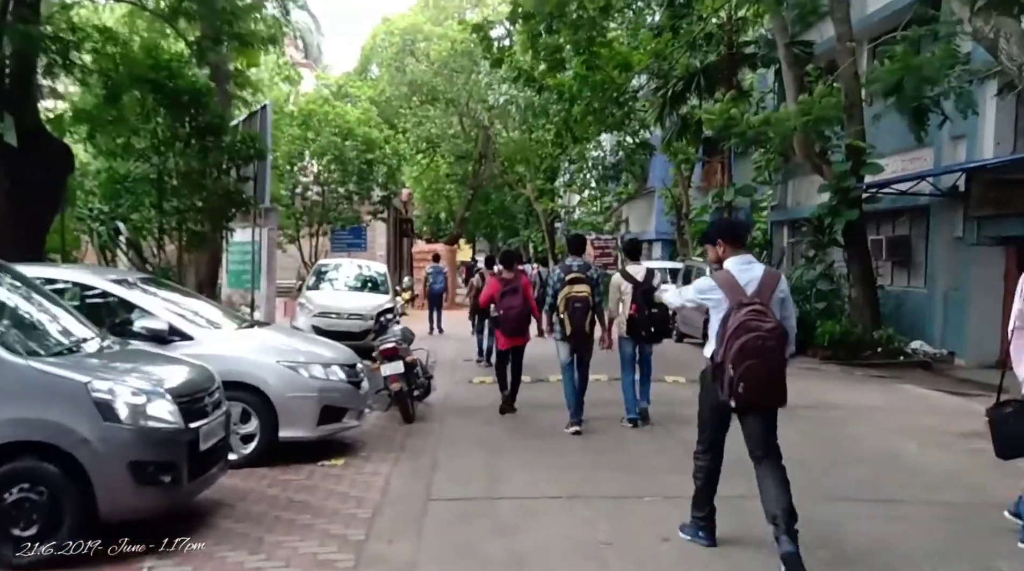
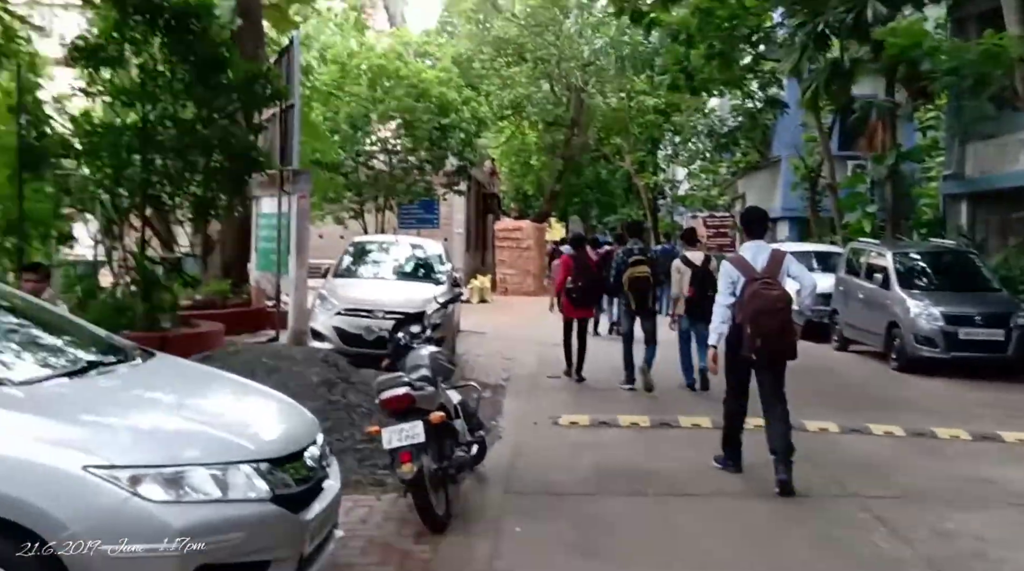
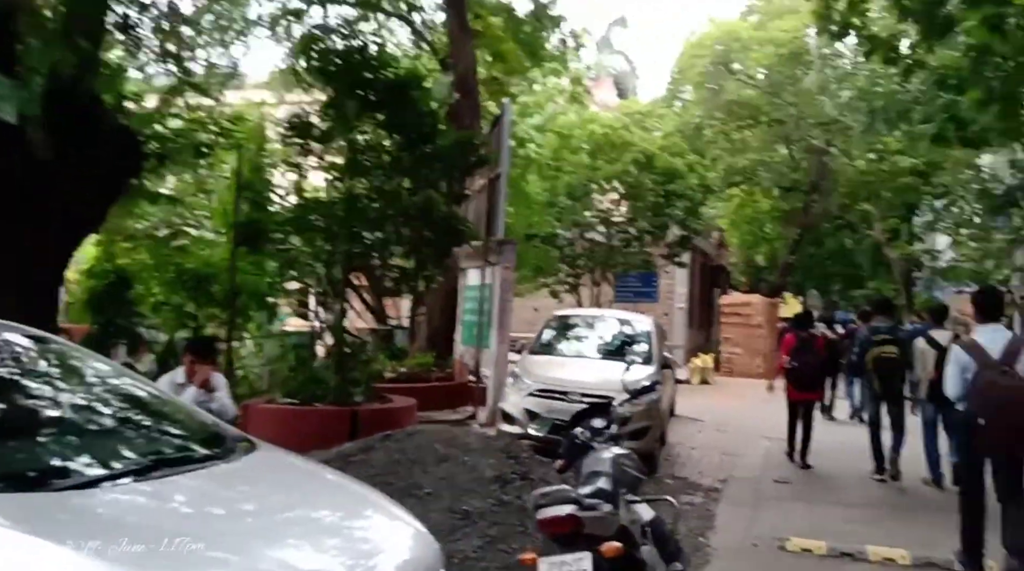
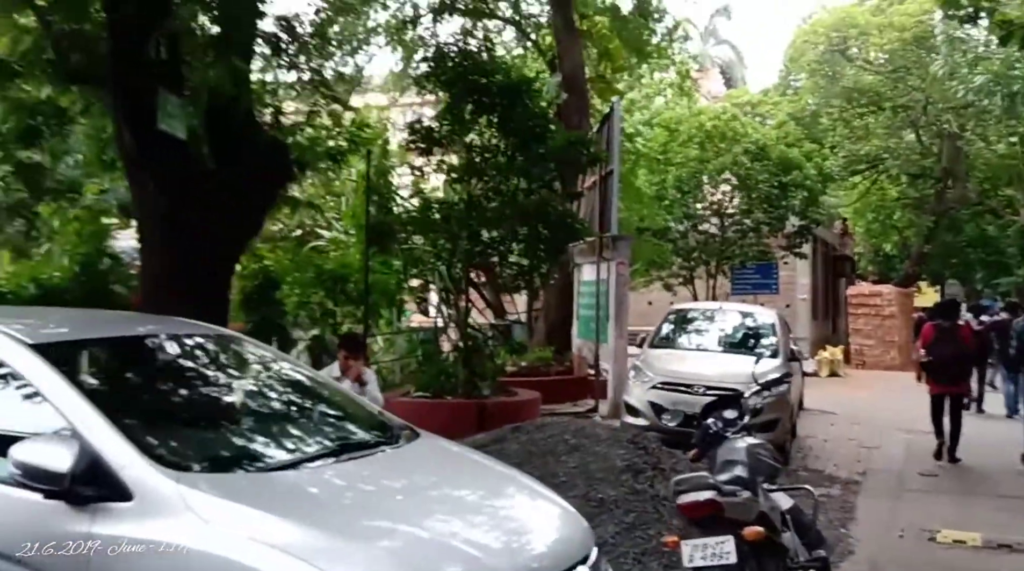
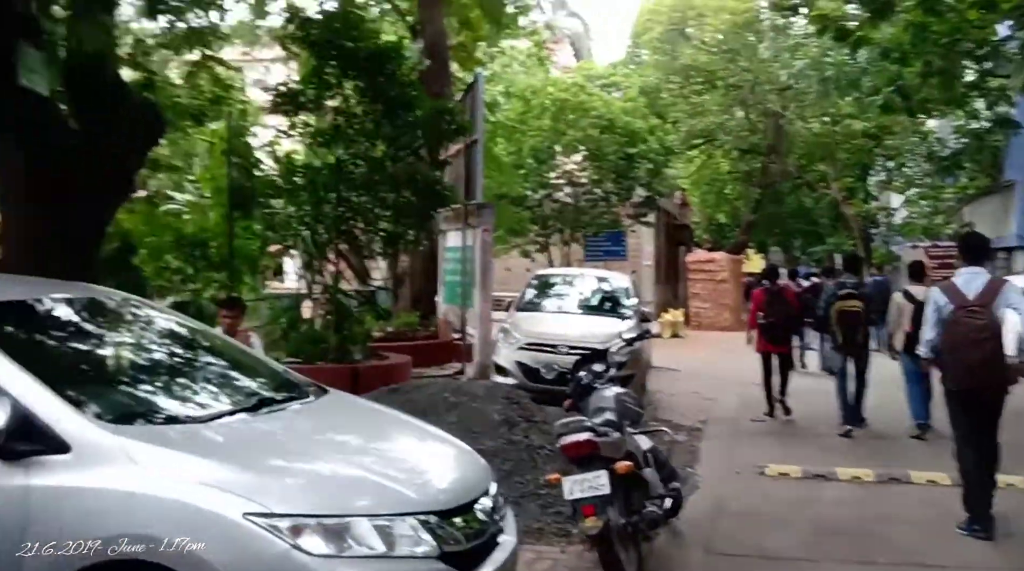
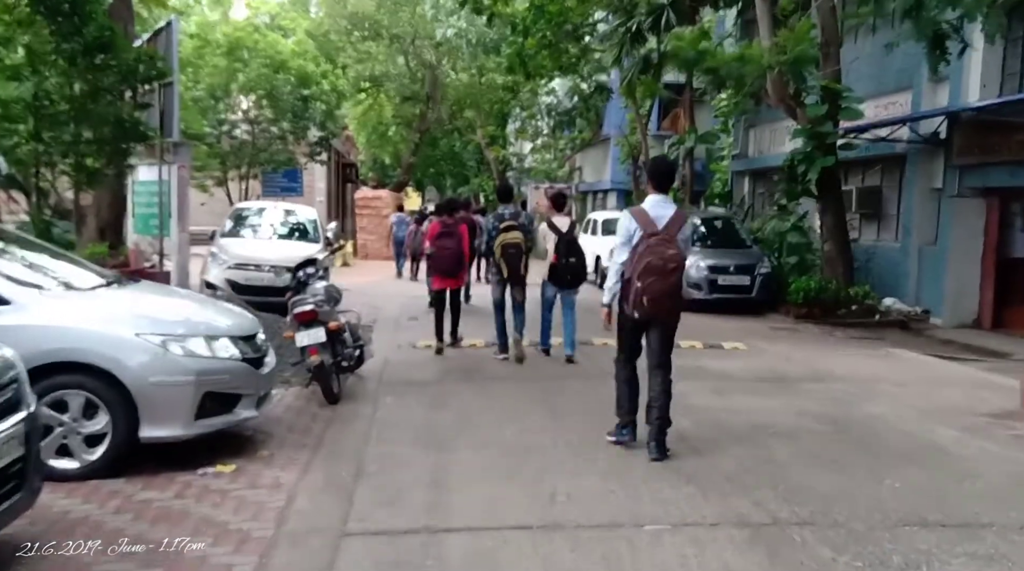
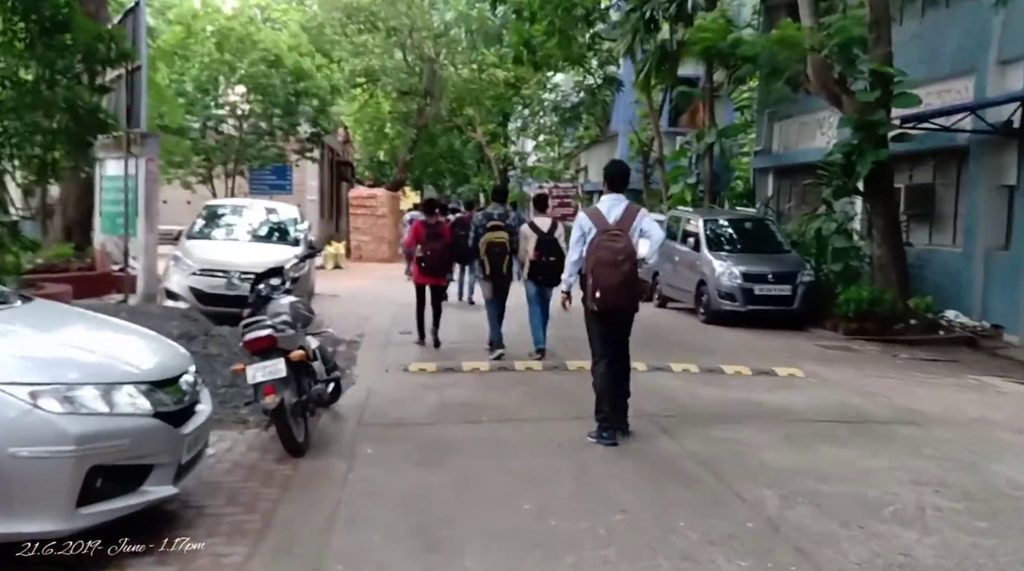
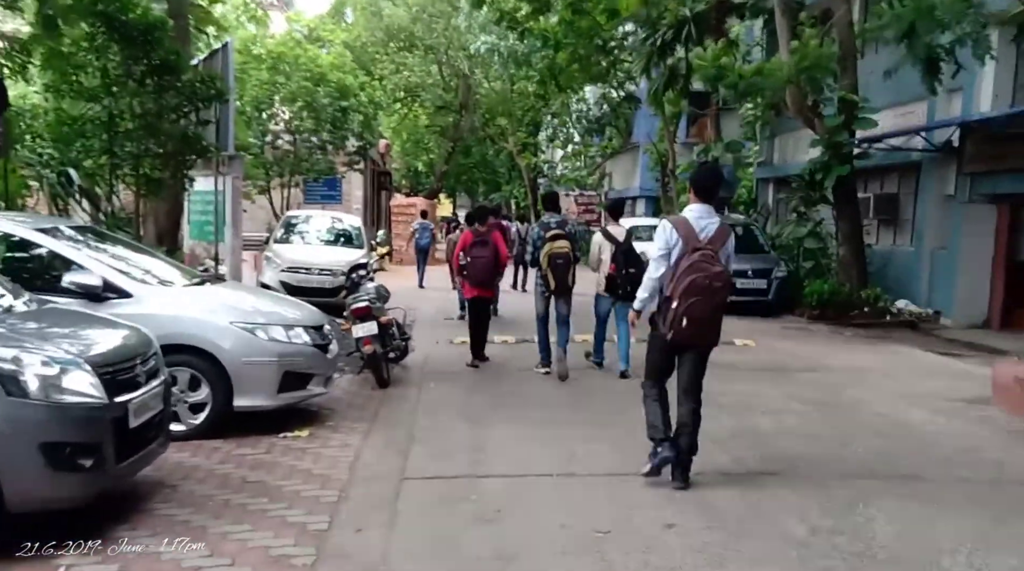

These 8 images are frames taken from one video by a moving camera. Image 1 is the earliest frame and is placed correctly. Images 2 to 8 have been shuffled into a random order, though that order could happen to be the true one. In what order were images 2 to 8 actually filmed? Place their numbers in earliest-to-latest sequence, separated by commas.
8, 6, 7, 2, 5, 4, 3
